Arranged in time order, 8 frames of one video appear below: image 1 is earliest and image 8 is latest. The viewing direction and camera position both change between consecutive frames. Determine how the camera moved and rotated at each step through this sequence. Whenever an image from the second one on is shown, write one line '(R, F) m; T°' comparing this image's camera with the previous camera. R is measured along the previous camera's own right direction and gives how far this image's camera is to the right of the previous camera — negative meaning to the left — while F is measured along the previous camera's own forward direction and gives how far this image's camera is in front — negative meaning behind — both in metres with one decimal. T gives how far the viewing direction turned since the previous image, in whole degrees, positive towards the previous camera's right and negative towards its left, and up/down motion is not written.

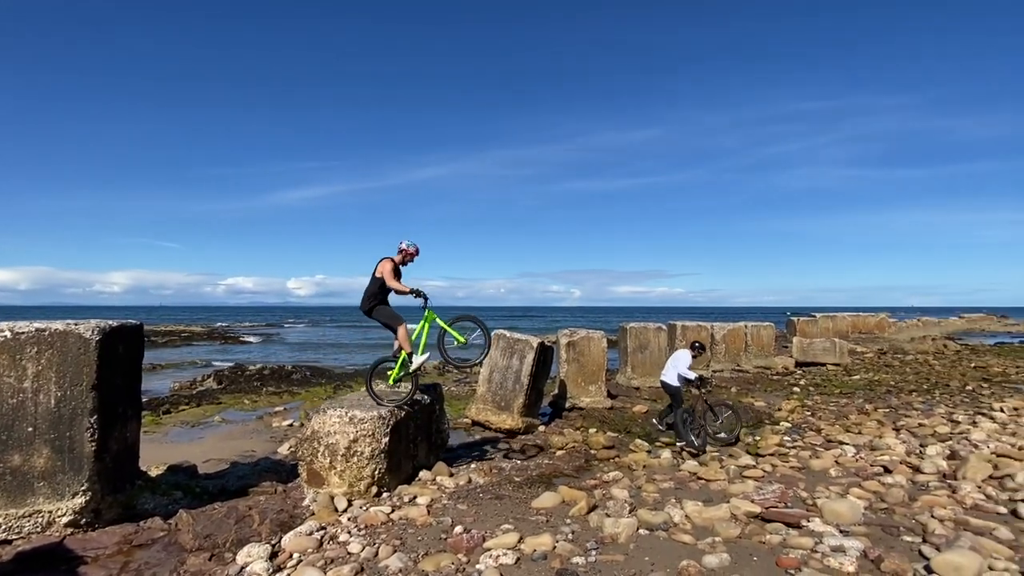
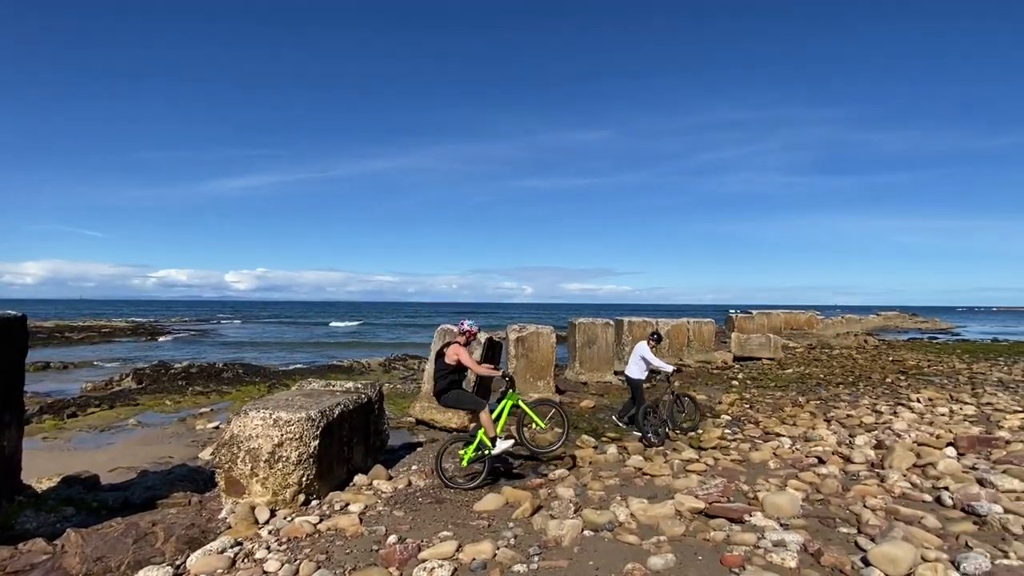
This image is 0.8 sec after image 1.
(+0.1, +0.3) m; +6°
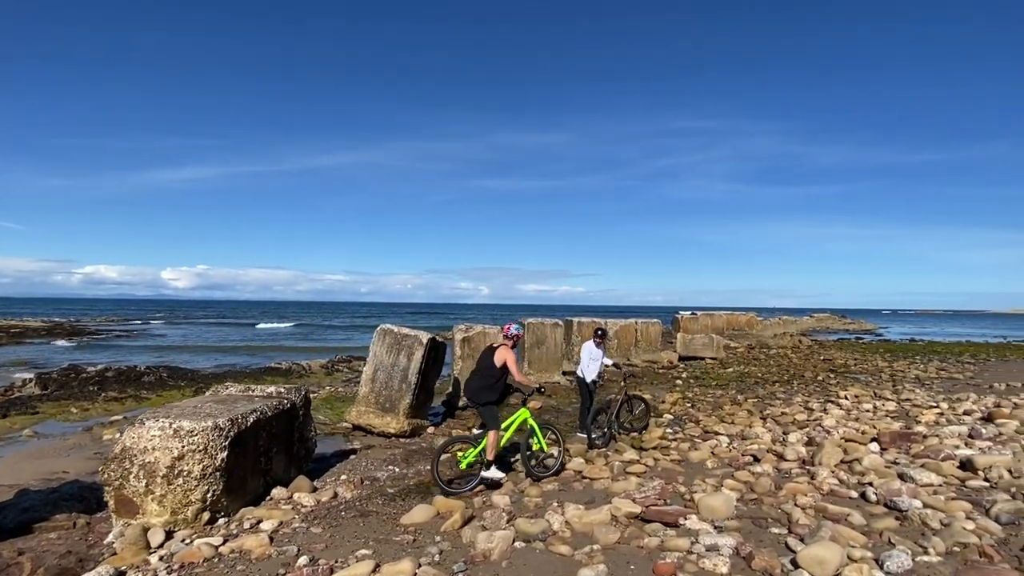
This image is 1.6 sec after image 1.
(+0.3, +0.3) m; +5°
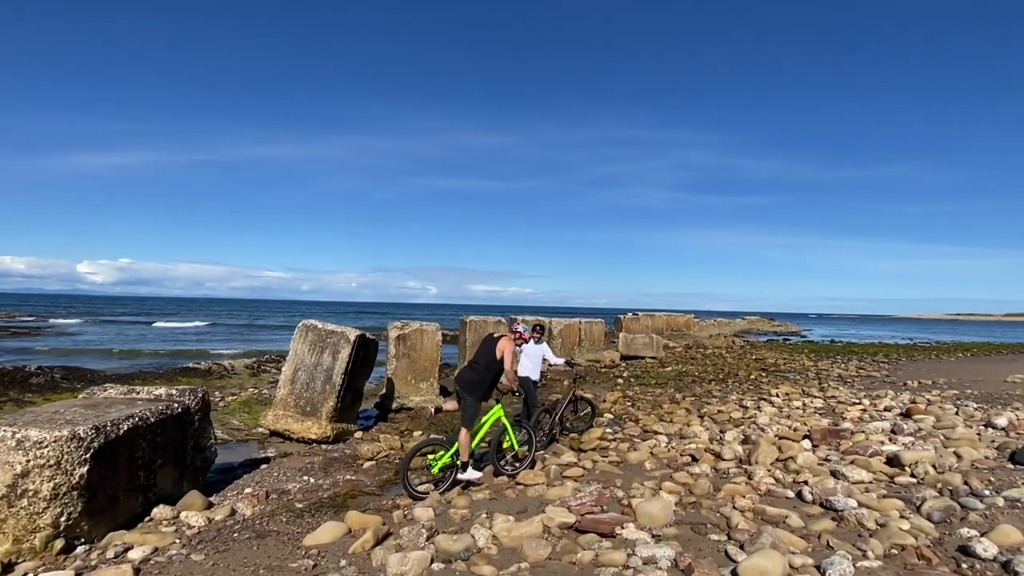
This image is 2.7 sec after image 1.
(+0.2, +0.6) m; +6°
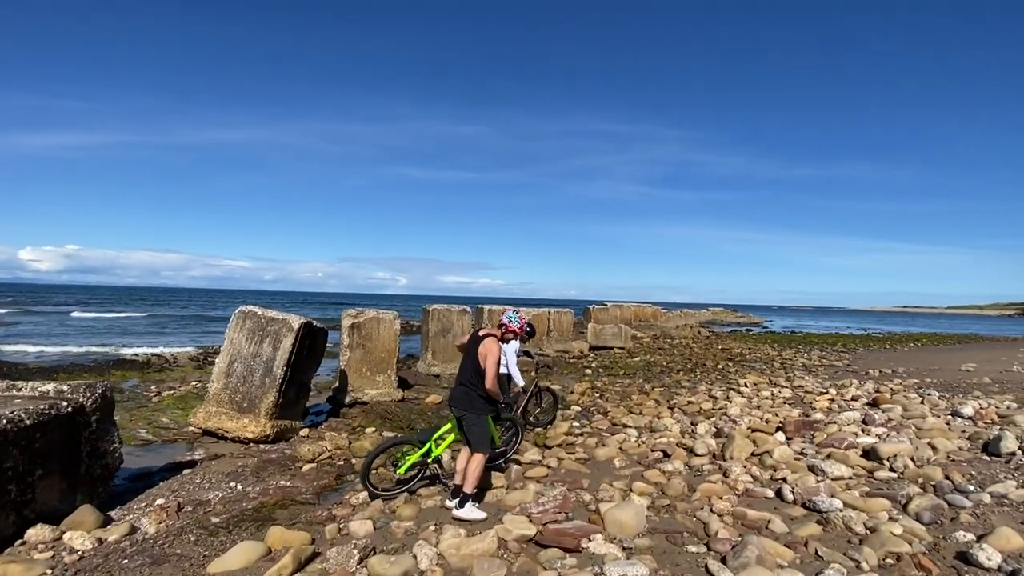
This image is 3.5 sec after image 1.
(+0.2, +0.7) m; +4°
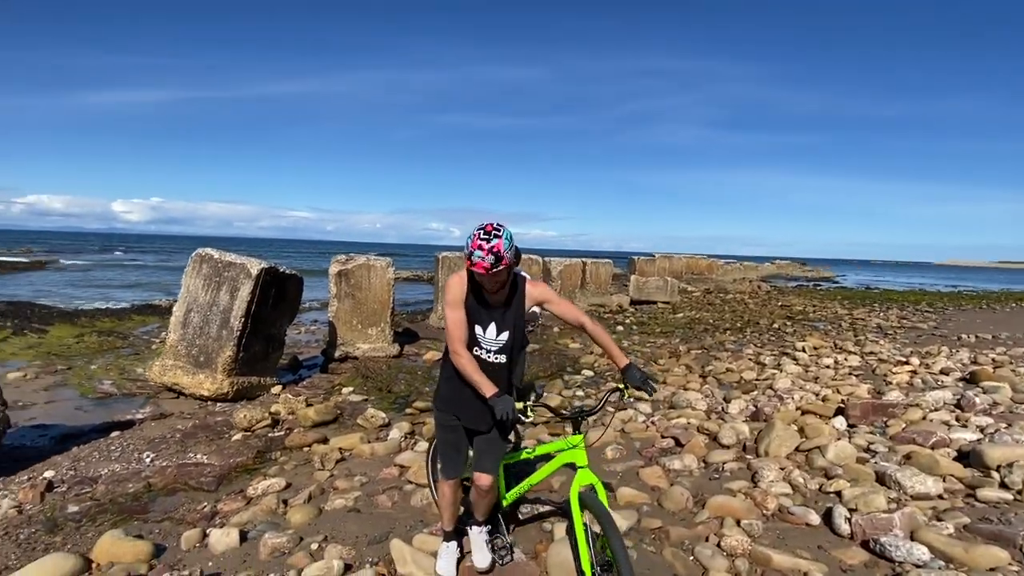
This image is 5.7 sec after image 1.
(+1.0, +1.7) m; -6°
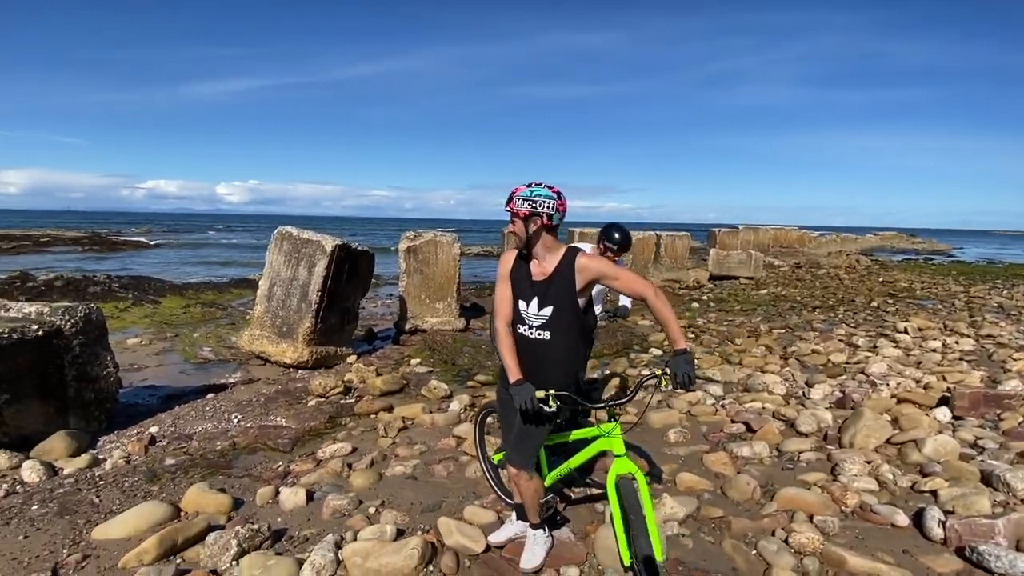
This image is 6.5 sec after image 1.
(+0.2, +0.1) m; -9°
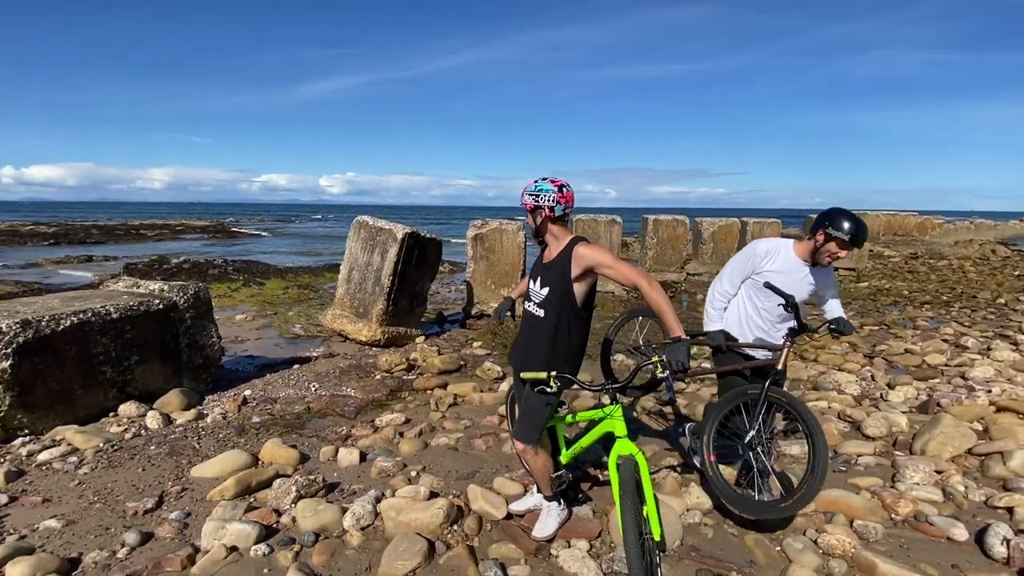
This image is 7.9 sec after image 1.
(+0.4, -0.1) m; -10°
